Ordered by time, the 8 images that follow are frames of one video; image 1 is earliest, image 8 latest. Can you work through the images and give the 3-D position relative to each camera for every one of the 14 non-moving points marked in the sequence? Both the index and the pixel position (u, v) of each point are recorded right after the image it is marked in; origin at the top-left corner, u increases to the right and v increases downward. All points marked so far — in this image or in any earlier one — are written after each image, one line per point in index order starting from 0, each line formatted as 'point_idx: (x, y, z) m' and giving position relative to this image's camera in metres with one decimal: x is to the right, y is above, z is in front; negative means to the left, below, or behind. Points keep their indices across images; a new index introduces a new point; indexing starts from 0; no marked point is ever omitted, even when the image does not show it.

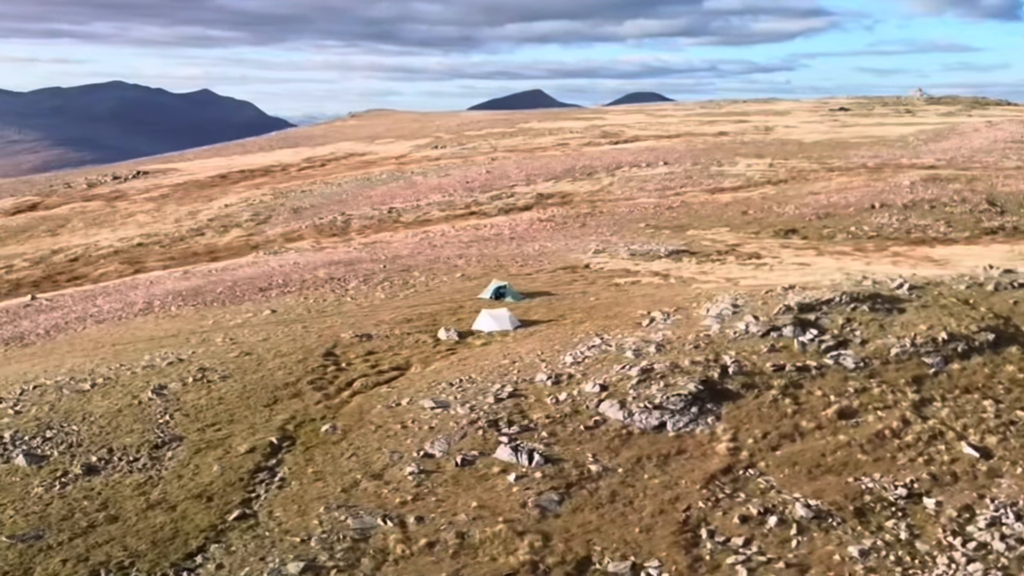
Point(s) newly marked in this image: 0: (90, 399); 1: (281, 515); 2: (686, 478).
0: (-6.6, -1.7, +16.5) m
1: (-2.9, -2.9, +13.2) m
2: (+2.4, -2.6, +14.1) m
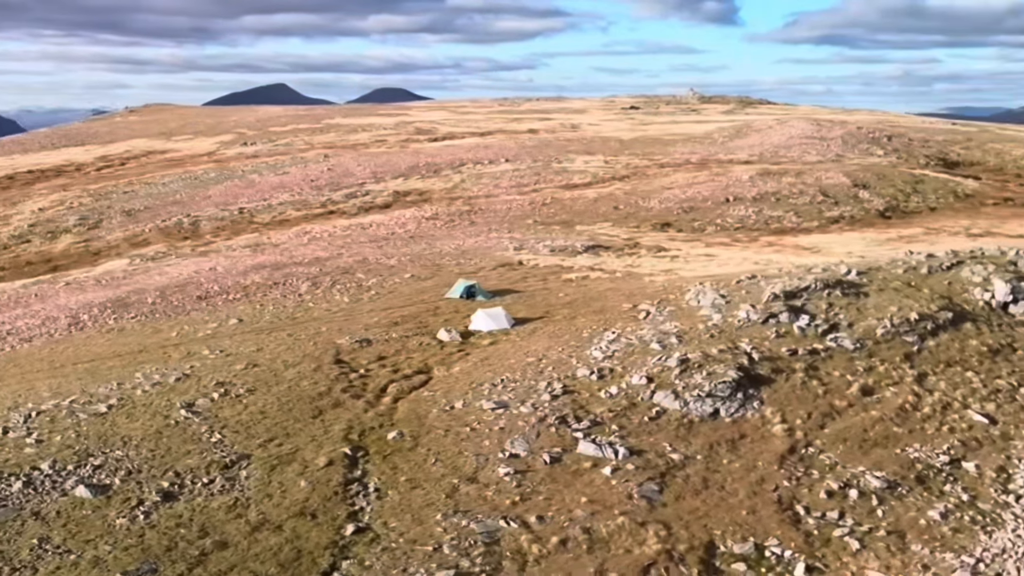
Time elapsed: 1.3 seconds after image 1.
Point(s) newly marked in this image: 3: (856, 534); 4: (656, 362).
0: (-5.8, -1.9, +15.2) m
1: (-1.4, -2.9, +12.9) m
2: (+3.6, -2.5, +14.9) m
3: (+4.5, -3.2, +13.4) m
4: (+2.4, -1.2, +17.0) m
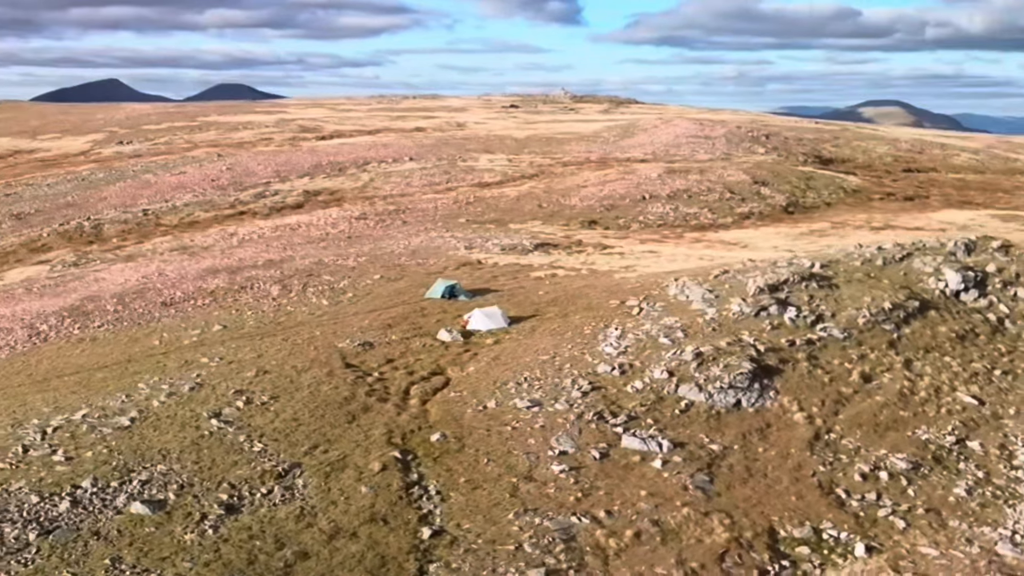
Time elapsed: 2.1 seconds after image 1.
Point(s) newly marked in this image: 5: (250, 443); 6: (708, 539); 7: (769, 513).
0: (-5.2, -2.0, +14.6) m
1: (-0.5, -2.9, +12.8) m
2: (+4.2, -2.4, +15.5) m
3: (+5.3, -3.1, +14.1) m
4: (+2.7, -1.1, +17.4) m
5: (-3.6, -2.1, +14.3) m
6: (+2.5, -3.1, +13.0) m
7: (+3.4, -3.0, +13.7) m
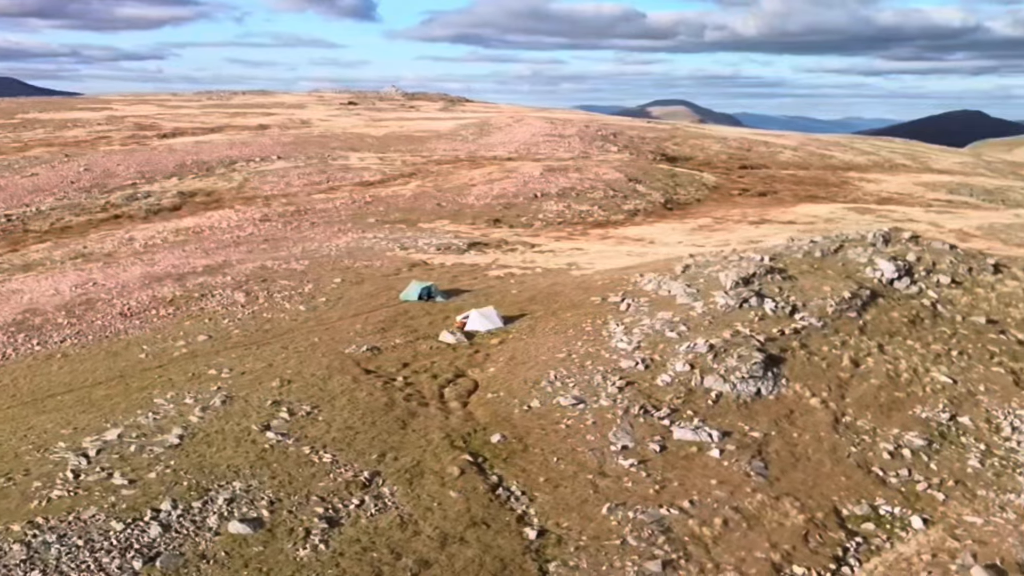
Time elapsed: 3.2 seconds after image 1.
0: (-4.2, -2.2, +13.9) m
1: (+0.7, -3.0, +13.0) m
2: (+4.9, -2.3, +16.4) m
3: (+6.2, -2.9, +15.3) m
4: (+3.1, -1.1, +18.1) m
5: (-2.6, -2.2, +13.9) m
6: (+3.6, -3.1, +13.7) m
7: (+4.4, -2.9, +14.6) m
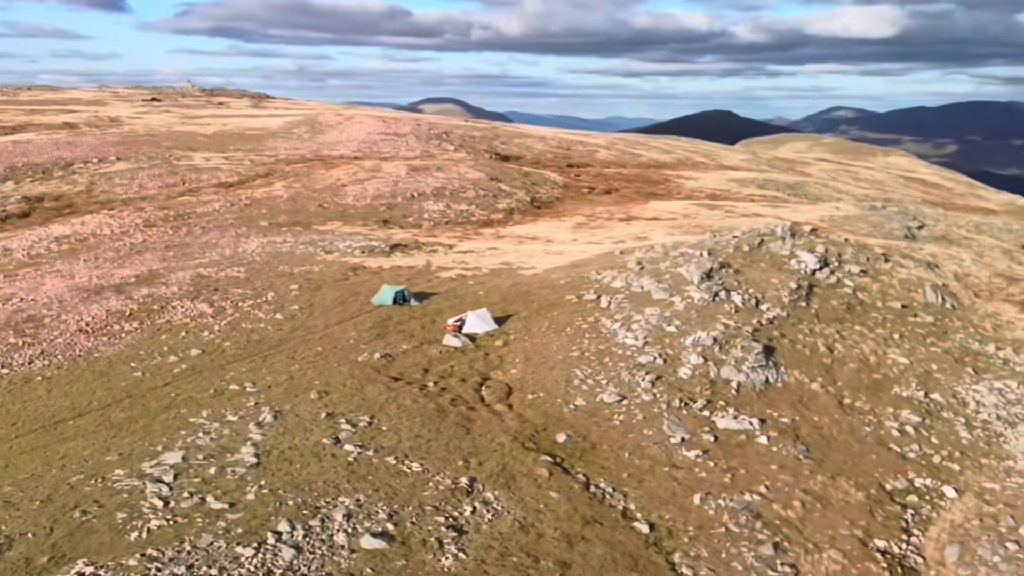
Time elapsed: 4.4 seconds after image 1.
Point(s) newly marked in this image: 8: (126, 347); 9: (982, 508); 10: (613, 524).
0: (-3.0, -2.3, +13.4) m
1: (+2.1, -2.9, +13.4) m
2: (+5.4, -2.1, +17.6) m
3: (+7.0, -2.7, +16.7) m
4: (+3.3, -1.0, +18.8) m
5: (-1.4, -2.3, +13.7) m
6: (+4.8, -3.0, +14.6) m
7: (+5.4, -2.8, +15.7) m
8: (-7.0, -1.1, +18.9) m
9: (+6.8, -3.2, +15.1) m
10: (+1.3, -3.0, +13.0) m
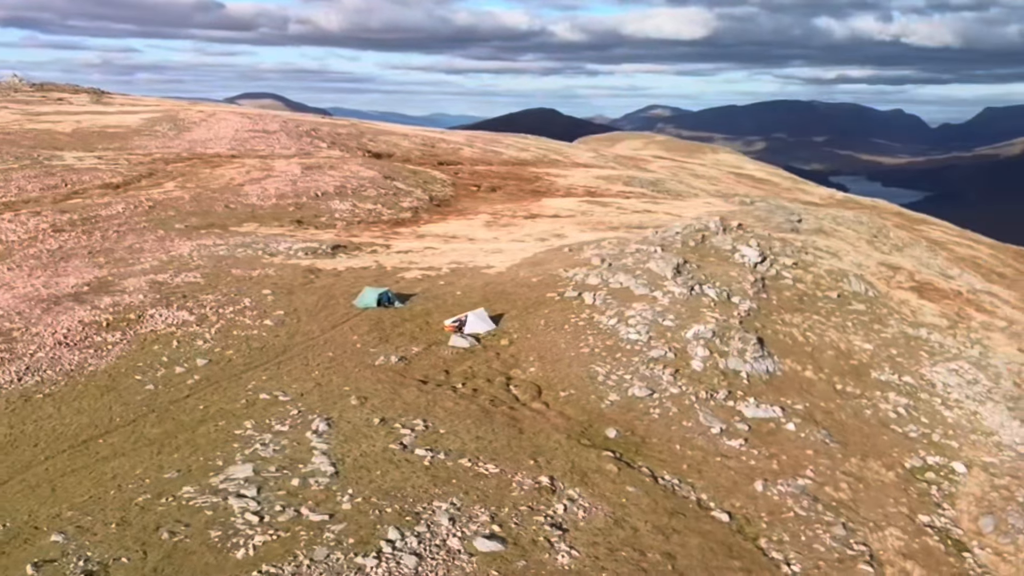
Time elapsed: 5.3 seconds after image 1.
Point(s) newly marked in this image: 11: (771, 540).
0: (-1.9, -2.4, +13.1) m
1: (+3.1, -2.9, +13.9) m
2: (+5.7, -2.0, +18.6) m
3: (+7.4, -2.6, +17.9) m
4: (+3.4, -0.9, +19.5) m
5: (-0.4, -2.4, +13.7) m
6: (+5.6, -2.8, +15.5) m
7: (+6.0, -2.6, +16.7) m
8: (-6.8, -1.2, +18.0) m
9: (+7.5, -3.0, +16.3) m
10: (+2.3, -2.9, +13.4) m
11: (+3.2, -3.2, +13.1) m
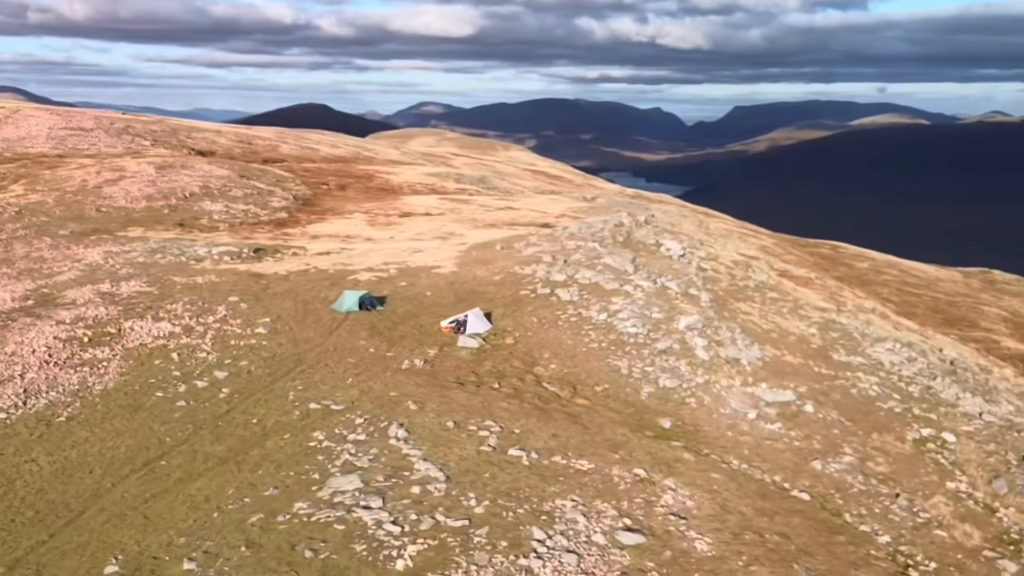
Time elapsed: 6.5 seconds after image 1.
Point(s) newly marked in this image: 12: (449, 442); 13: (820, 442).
0: (-0.5, -2.4, +13.0) m
1: (+4.3, -2.8, +14.8) m
2: (+5.9, -1.8, +19.9) m
3: (+7.7, -2.3, +19.6) m
4: (+3.4, -0.8, +20.3) m
5: (+0.9, -2.3, +13.9) m
6: (+6.4, -2.7, +16.9) m
7: (+6.5, -2.4, +18.1) m
8: (-6.3, -1.4, +16.8) m
9: (+8.1, -2.8, +18.0) m
10: (+3.6, -2.8, +14.1) m
11: (+4.6, -3.0, +14.0) m
12: (-0.9, -2.1, +14.0) m
13: (+4.8, -2.4, +16.3) m
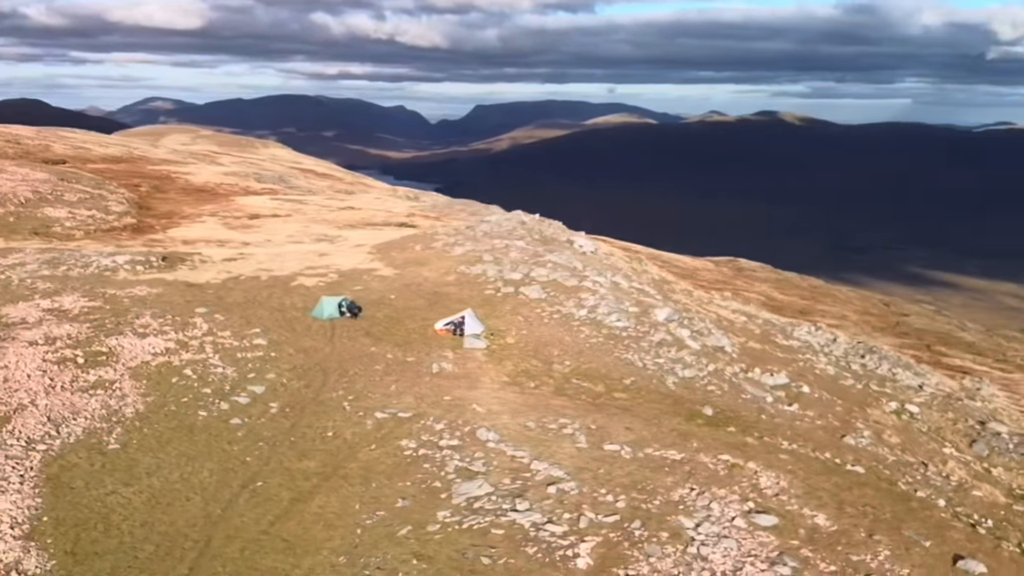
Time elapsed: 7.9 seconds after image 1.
0: (+1.0, -2.4, +13.2) m
1: (+5.3, -2.6, +16.1) m
2: (+5.7, -1.6, +21.3) m
3: (+7.5, -2.0, +21.5) m
4: (+3.1, -0.7, +21.2) m
5: (+2.2, -2.3, +14.4) m
6: (+6.8, -2.4, +18.6) m
7: (+6.7, -2.2, +19.8) m
8: (-5.5, -1.6, +15.6) m
9: (+8.3, -2.5, +20.0) m
10: (+4.8, -2.7, +15.3) m
11: (+5.8, -2.9, +15.4) m
12: (+0.4, -2.1, +14.1) m
13: (+5.4, -2.2, +17.7) m
